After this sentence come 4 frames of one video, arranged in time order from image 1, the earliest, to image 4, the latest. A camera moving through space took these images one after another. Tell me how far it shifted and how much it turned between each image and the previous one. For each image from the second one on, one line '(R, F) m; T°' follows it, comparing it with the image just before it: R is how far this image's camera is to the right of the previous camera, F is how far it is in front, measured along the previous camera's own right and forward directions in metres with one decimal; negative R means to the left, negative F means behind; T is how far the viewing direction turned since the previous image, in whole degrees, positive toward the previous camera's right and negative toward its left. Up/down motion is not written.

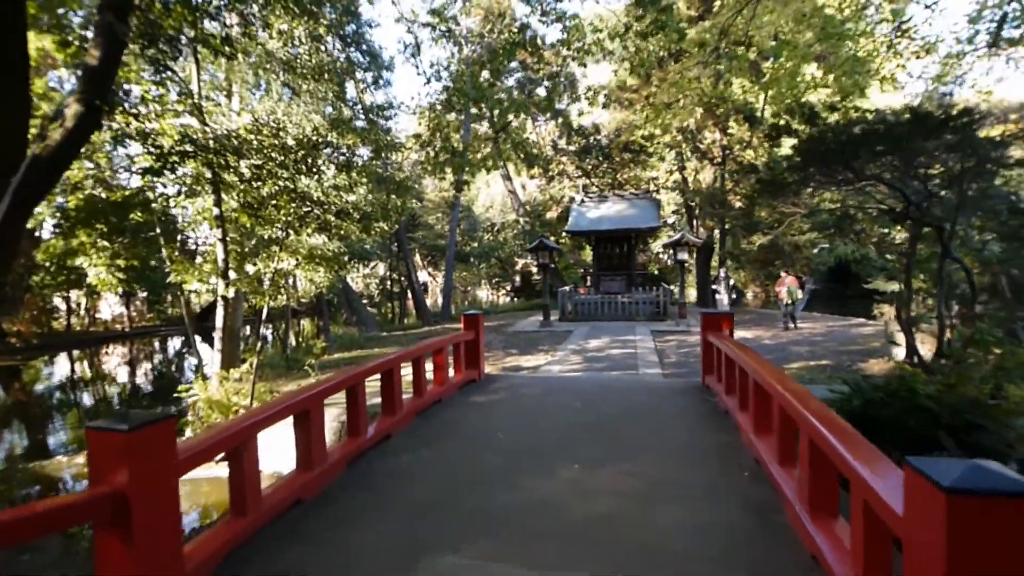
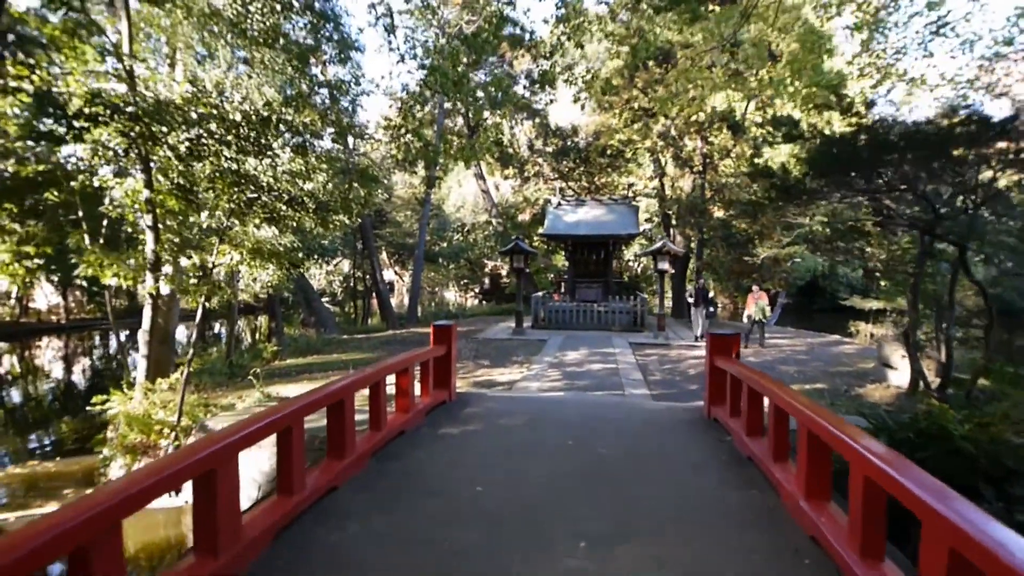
(-0.1, +0.8) m; +3°
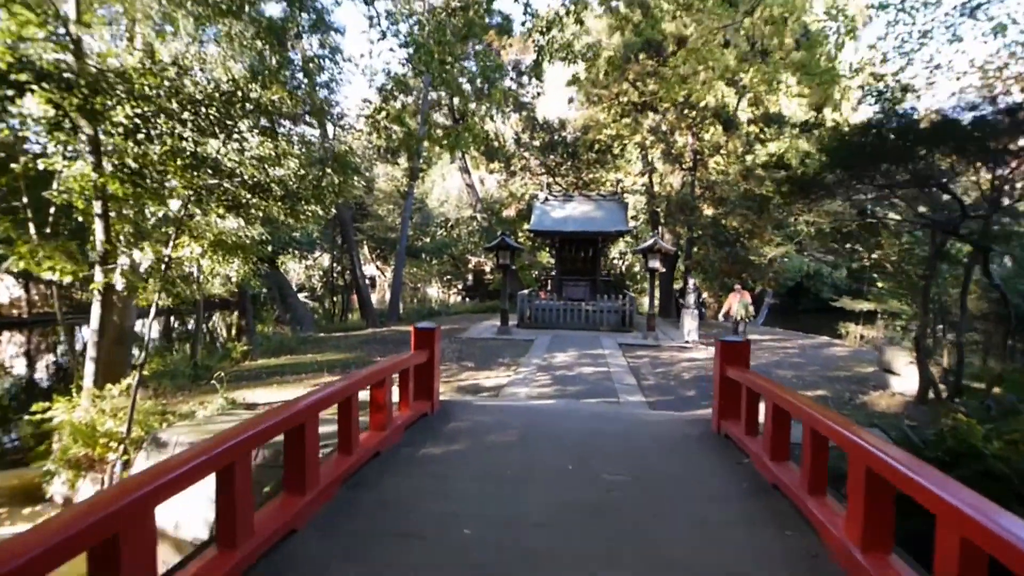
(-0.1, +0.5) m; +2°
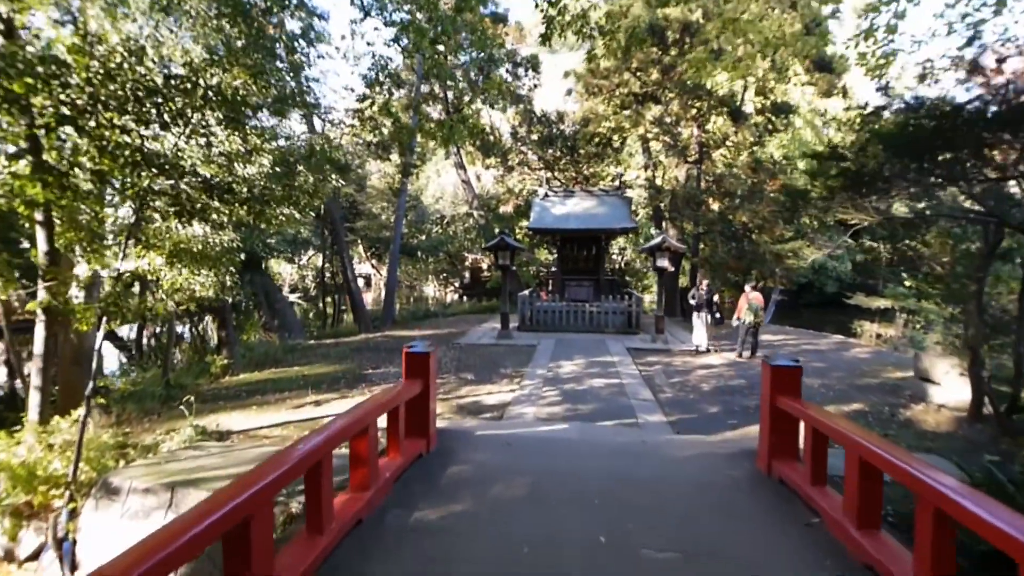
(-0.1, +0.7) m; 0°
